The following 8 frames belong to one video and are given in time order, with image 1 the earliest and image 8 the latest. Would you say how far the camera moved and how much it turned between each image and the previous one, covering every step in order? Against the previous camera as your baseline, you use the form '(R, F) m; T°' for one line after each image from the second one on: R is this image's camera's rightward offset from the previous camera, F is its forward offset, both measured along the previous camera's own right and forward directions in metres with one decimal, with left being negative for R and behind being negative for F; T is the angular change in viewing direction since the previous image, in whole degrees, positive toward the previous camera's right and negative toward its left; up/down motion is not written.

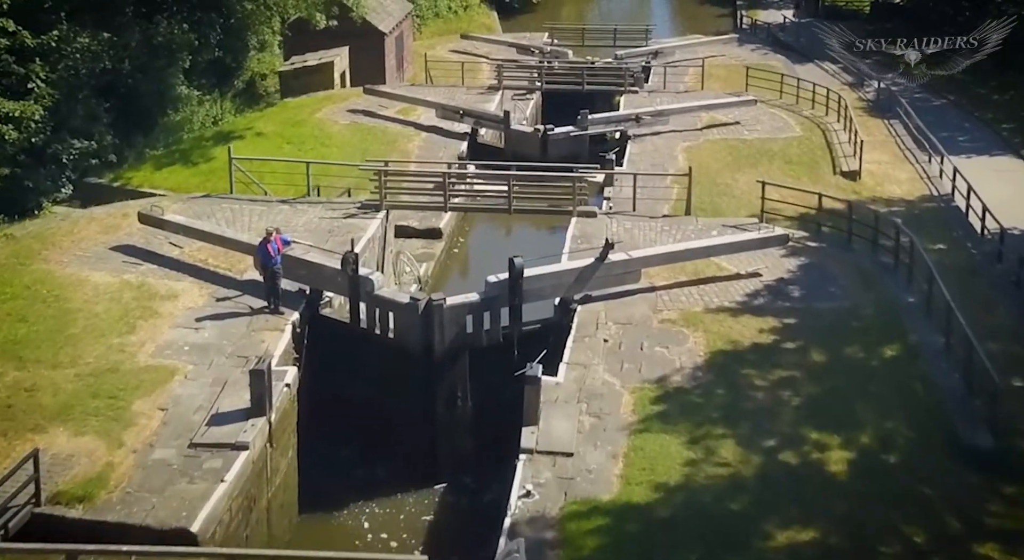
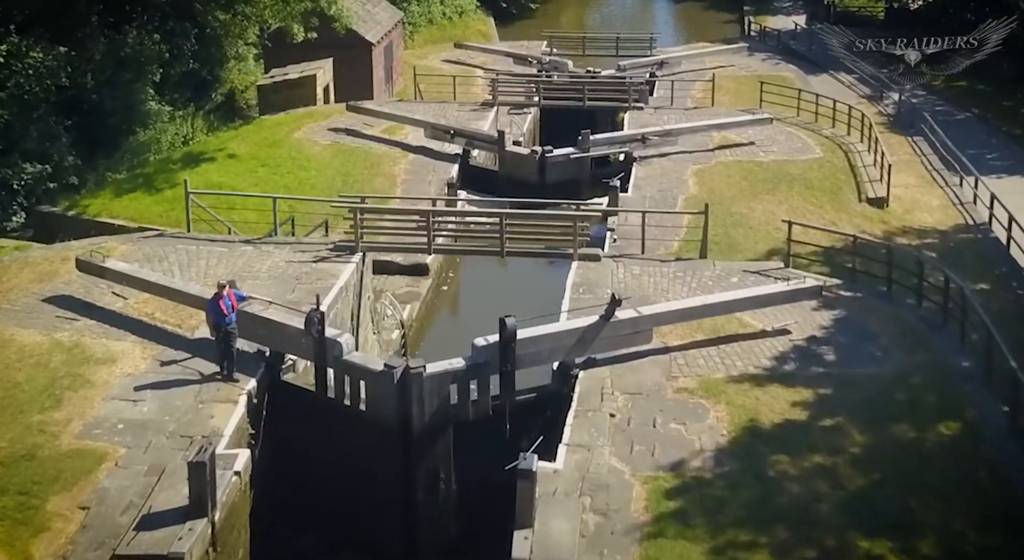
(+0.1, +2.8) m; 0°
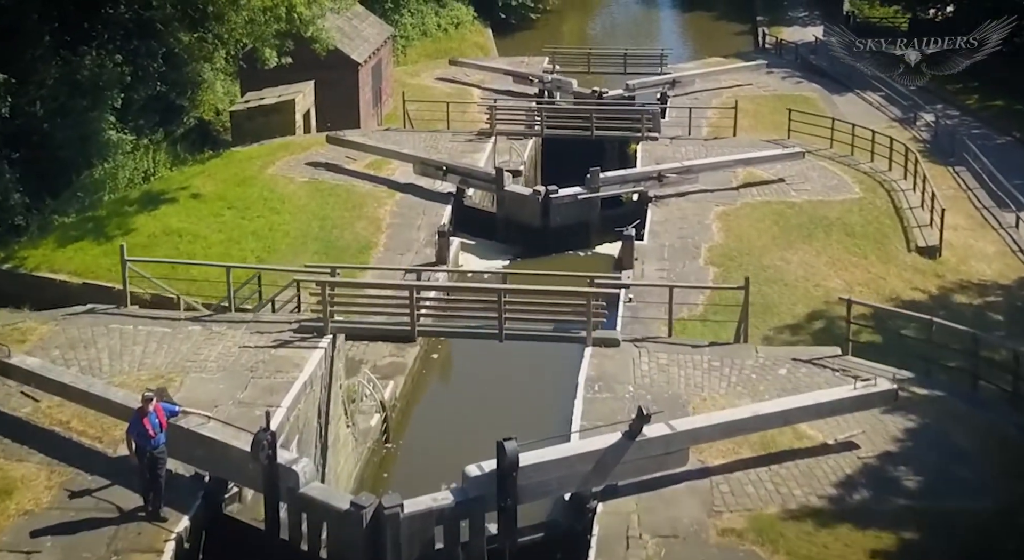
(0.0, +3.6) m; 0°
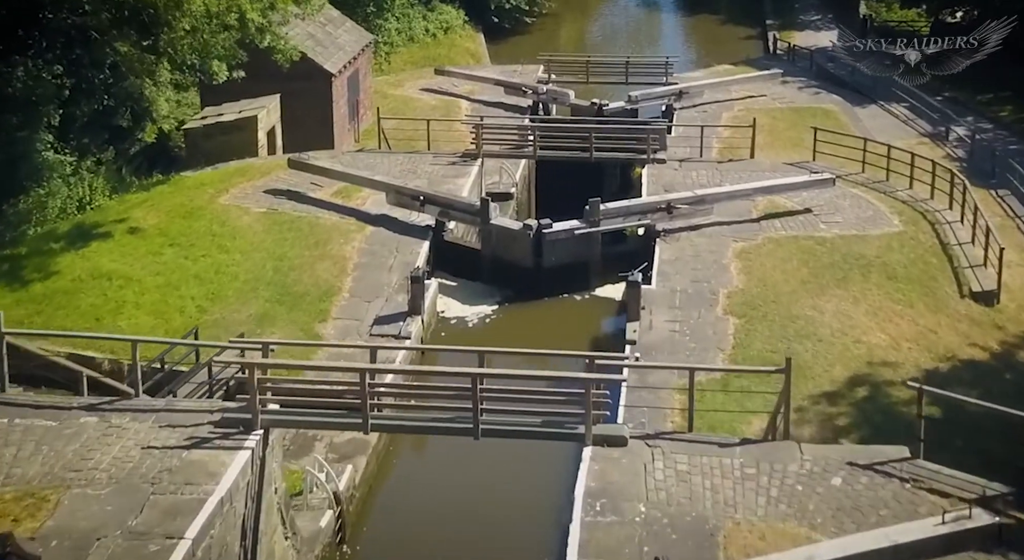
(+0.2, +3.7) m; 0°
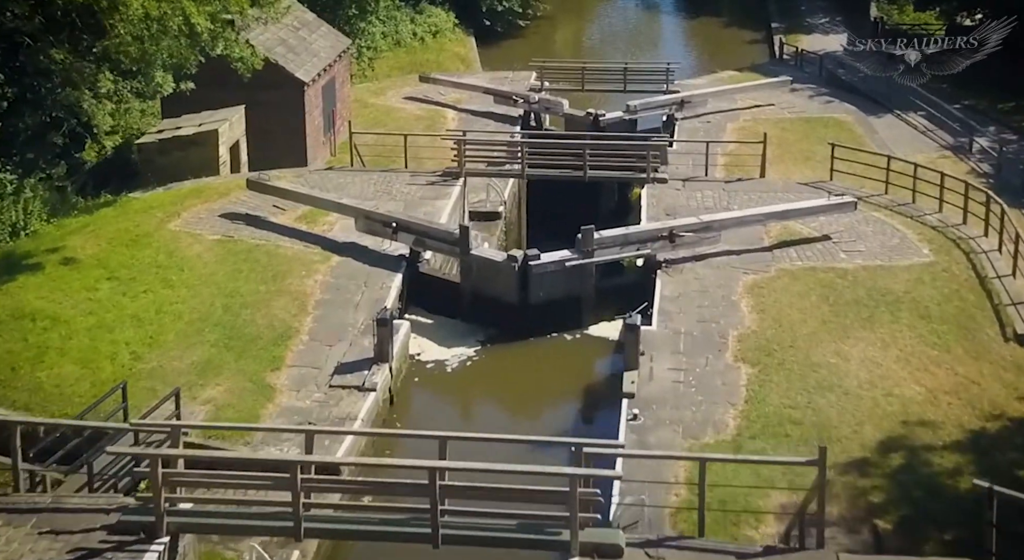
(+0.3, +2.7) m; 0°
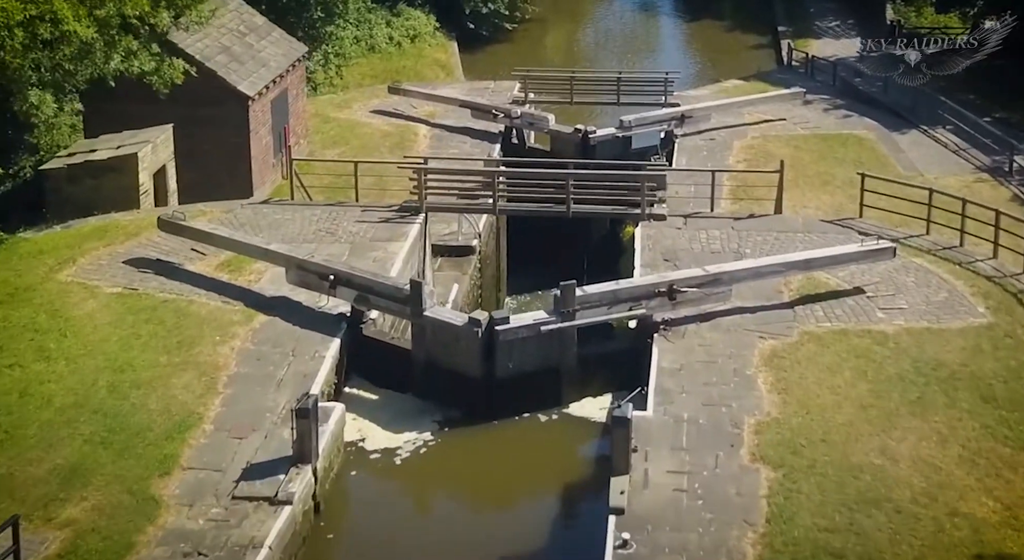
(+0.5, +4.0) m; 0°
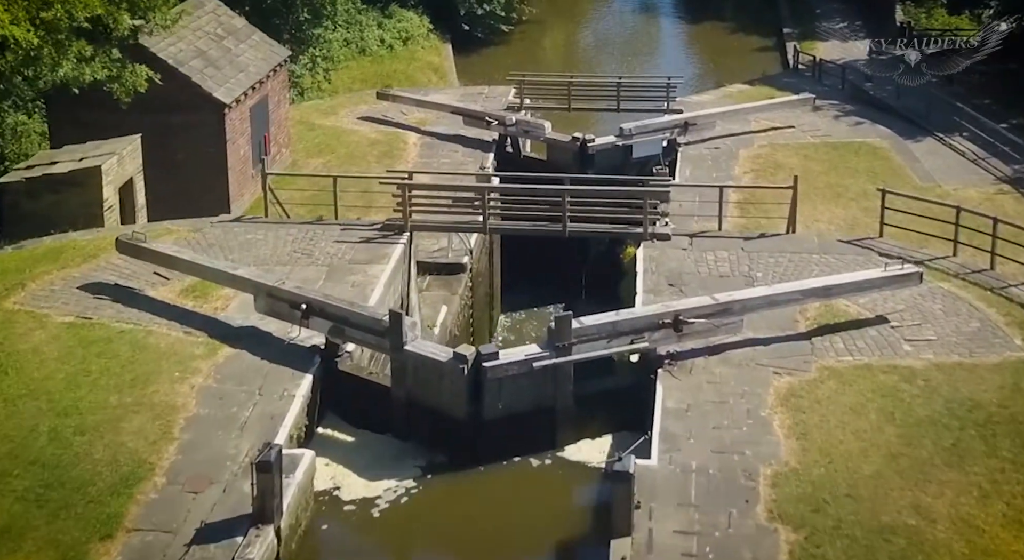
(+0.1, +1.6) m; 0°
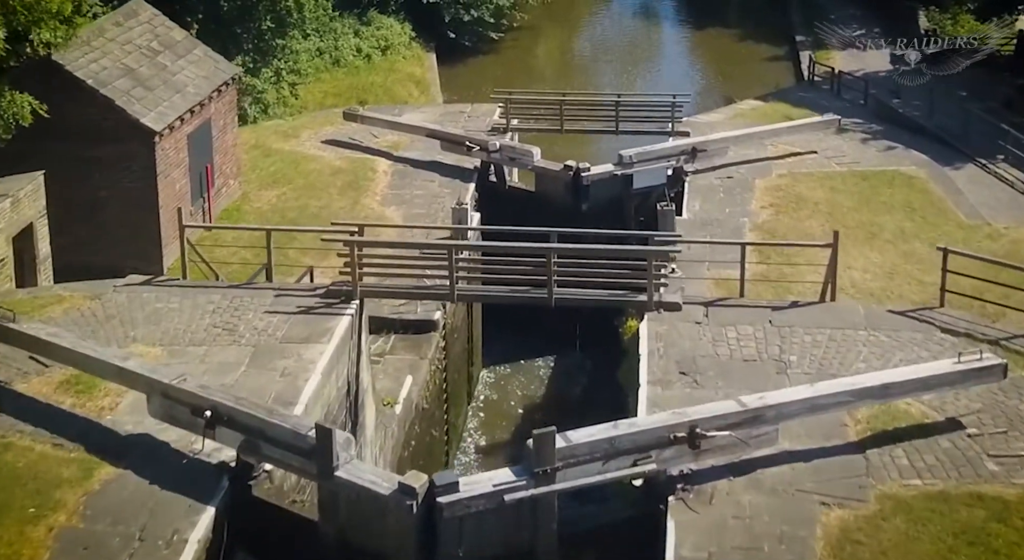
(+0.3, +3.8) m; 0°
